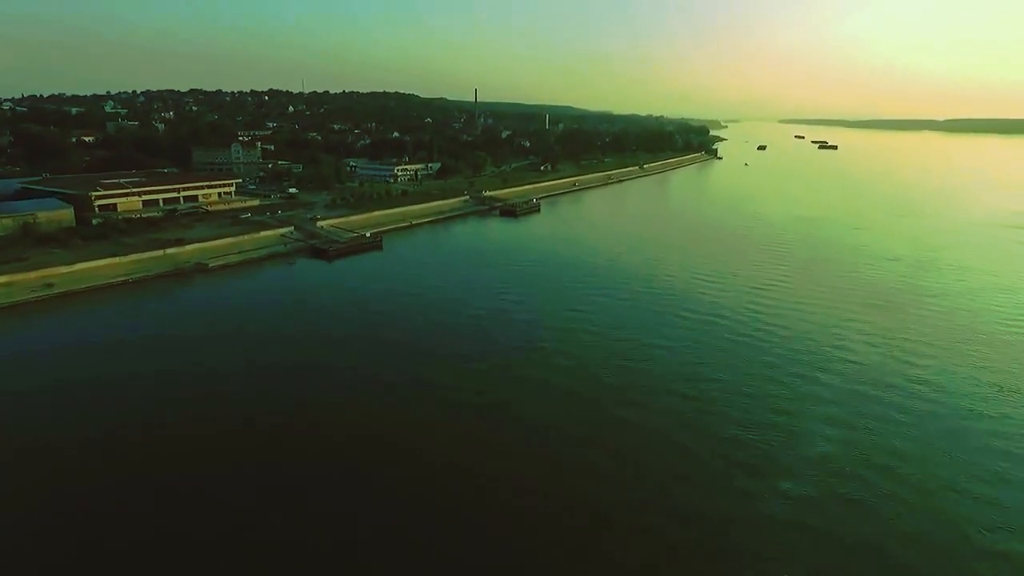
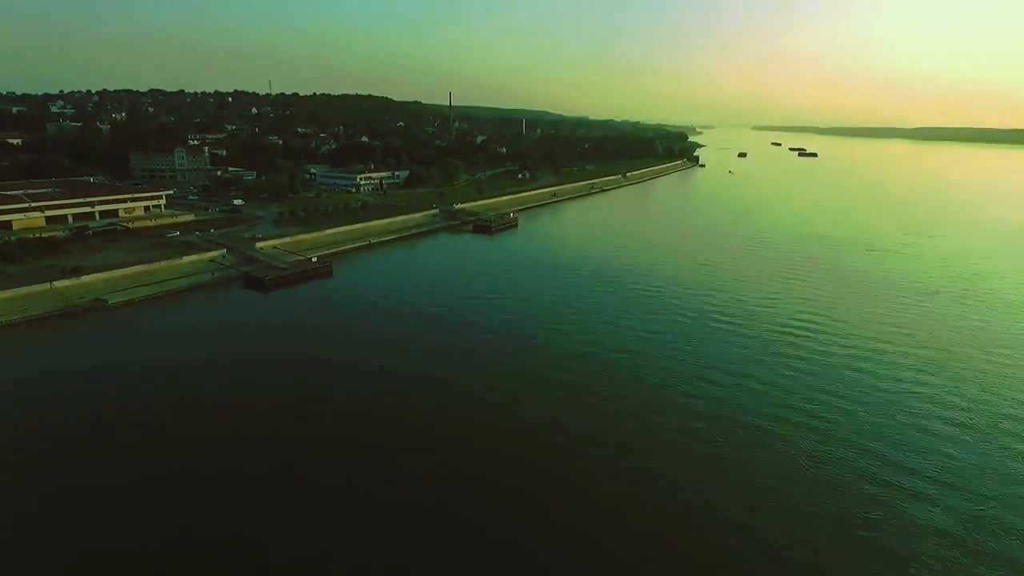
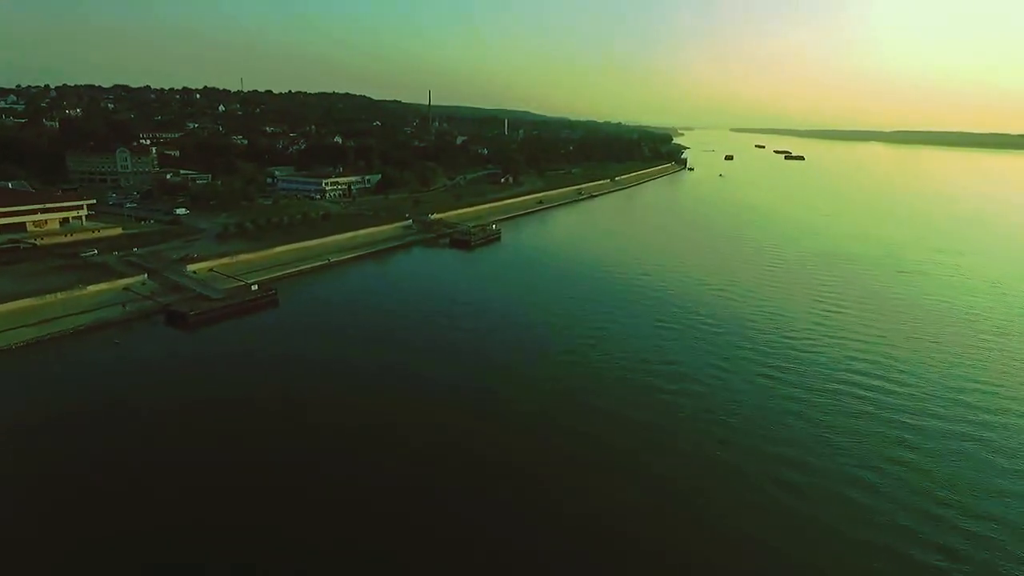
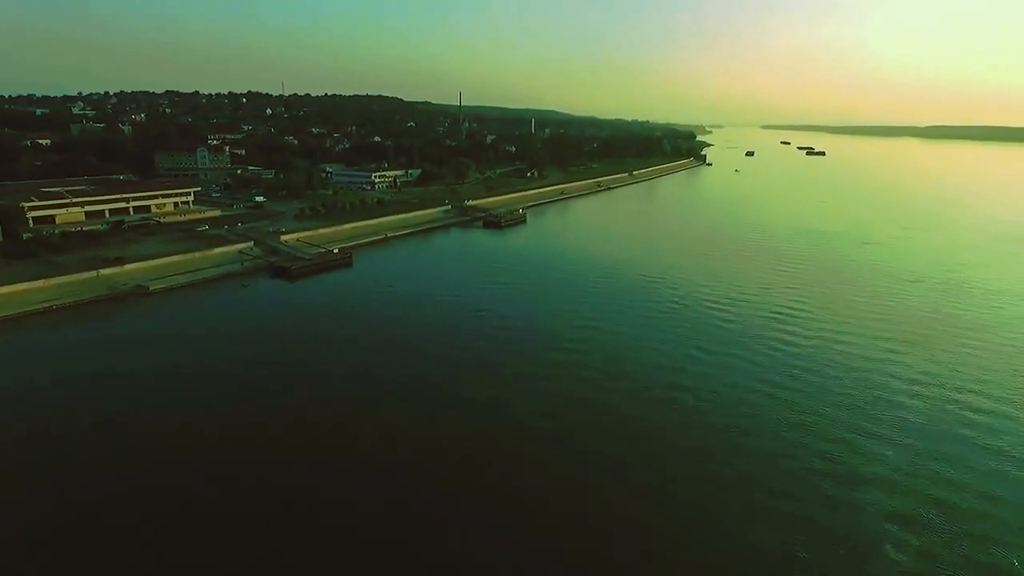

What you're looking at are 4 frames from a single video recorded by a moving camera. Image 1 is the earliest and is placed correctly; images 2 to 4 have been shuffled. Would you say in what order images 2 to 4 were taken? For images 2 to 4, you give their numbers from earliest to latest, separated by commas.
4, 2, 3
